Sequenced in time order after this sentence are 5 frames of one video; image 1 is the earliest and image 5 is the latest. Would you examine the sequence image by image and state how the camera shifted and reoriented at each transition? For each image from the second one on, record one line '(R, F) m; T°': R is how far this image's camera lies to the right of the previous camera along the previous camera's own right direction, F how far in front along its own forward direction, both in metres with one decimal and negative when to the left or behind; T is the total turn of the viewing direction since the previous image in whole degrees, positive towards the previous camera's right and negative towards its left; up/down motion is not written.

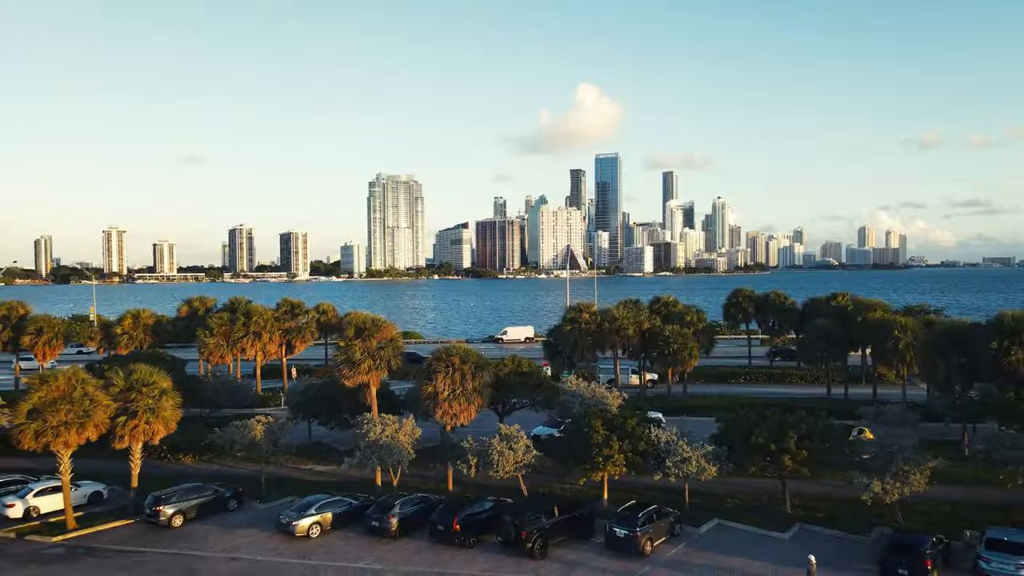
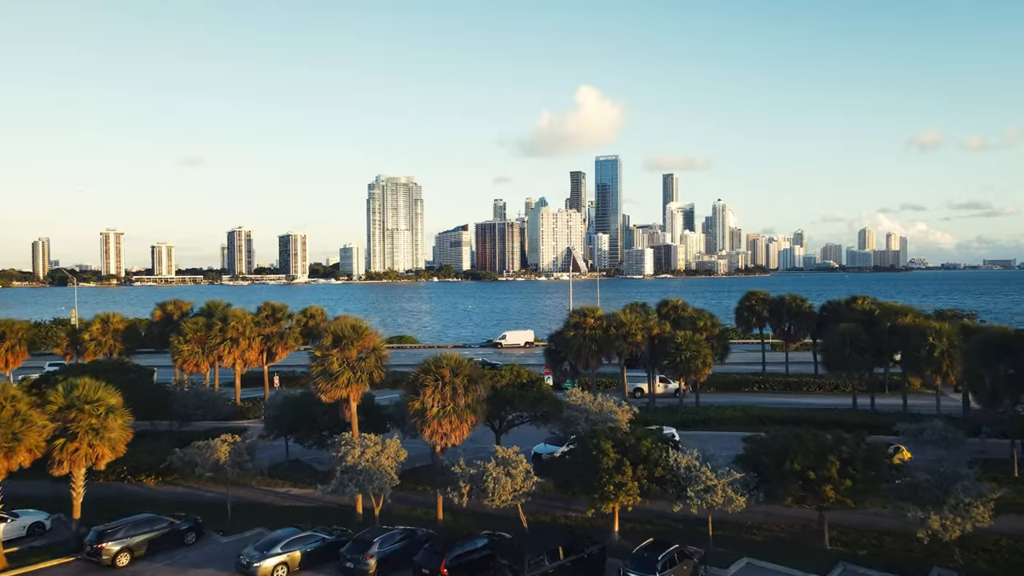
(0.0, +2.8) m; 0°
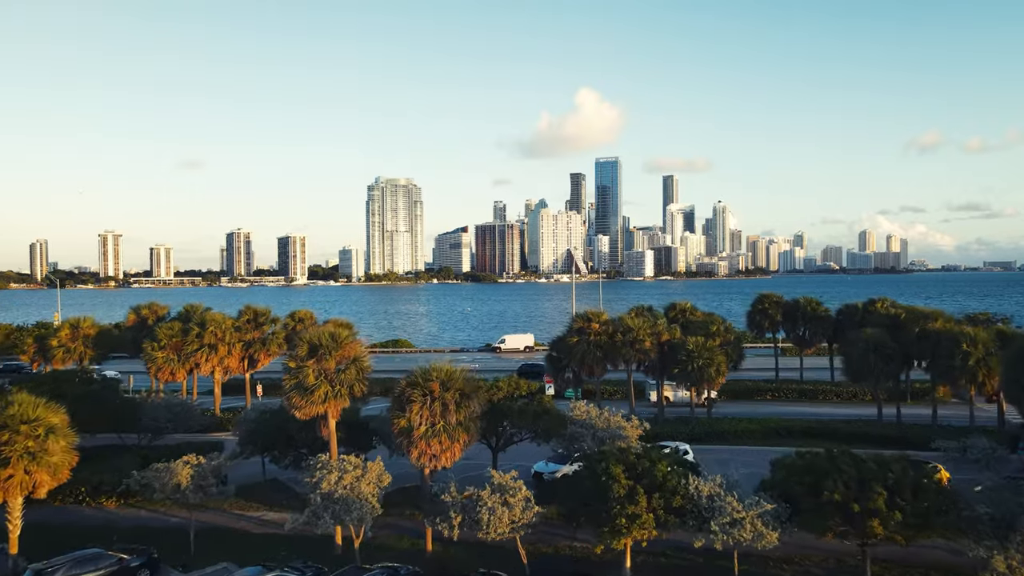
(0.0, +2.4) m; 0°
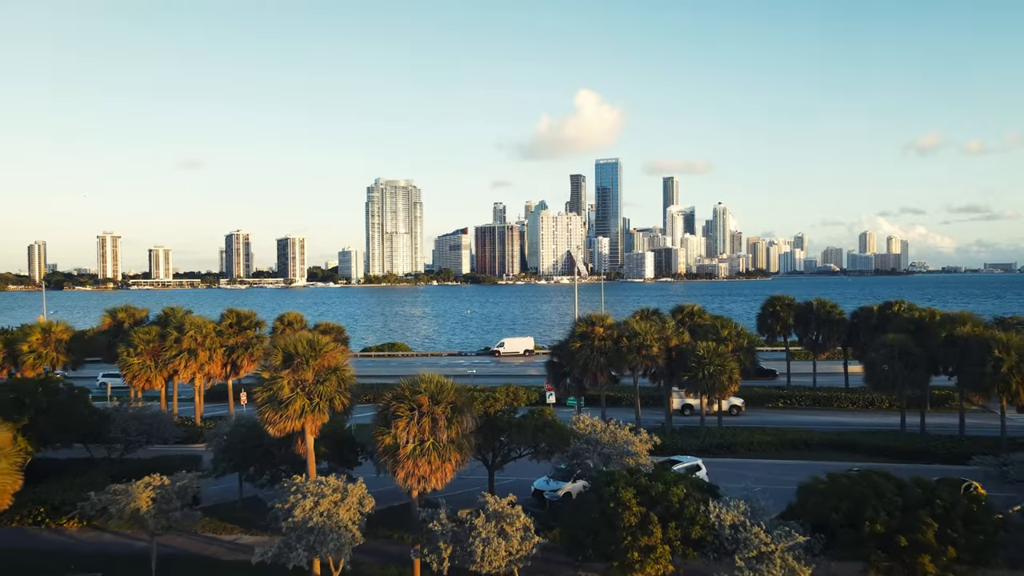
(0.0, +2.0) m; 0°
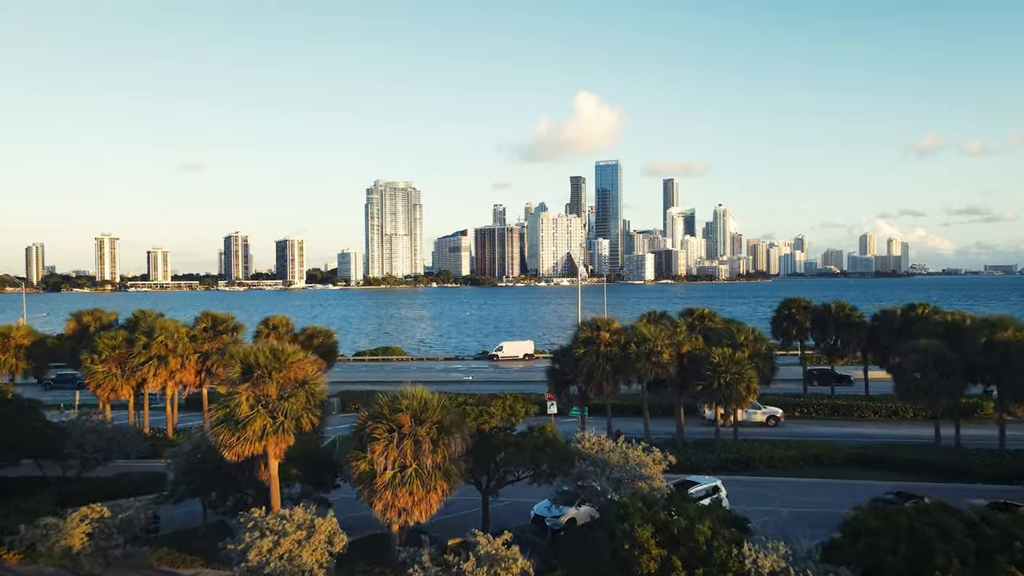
(+0.1, +2.5) m; 0°
